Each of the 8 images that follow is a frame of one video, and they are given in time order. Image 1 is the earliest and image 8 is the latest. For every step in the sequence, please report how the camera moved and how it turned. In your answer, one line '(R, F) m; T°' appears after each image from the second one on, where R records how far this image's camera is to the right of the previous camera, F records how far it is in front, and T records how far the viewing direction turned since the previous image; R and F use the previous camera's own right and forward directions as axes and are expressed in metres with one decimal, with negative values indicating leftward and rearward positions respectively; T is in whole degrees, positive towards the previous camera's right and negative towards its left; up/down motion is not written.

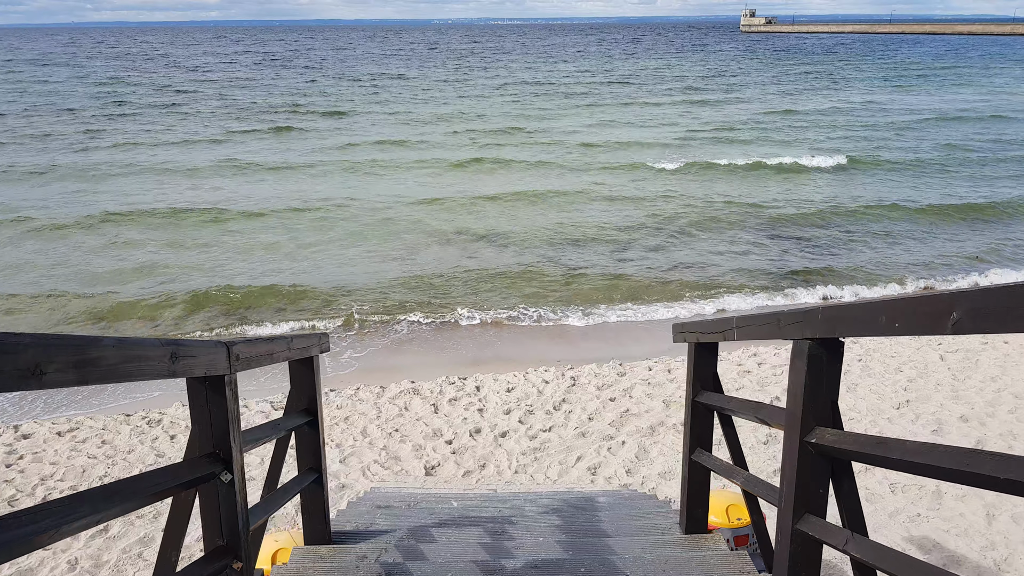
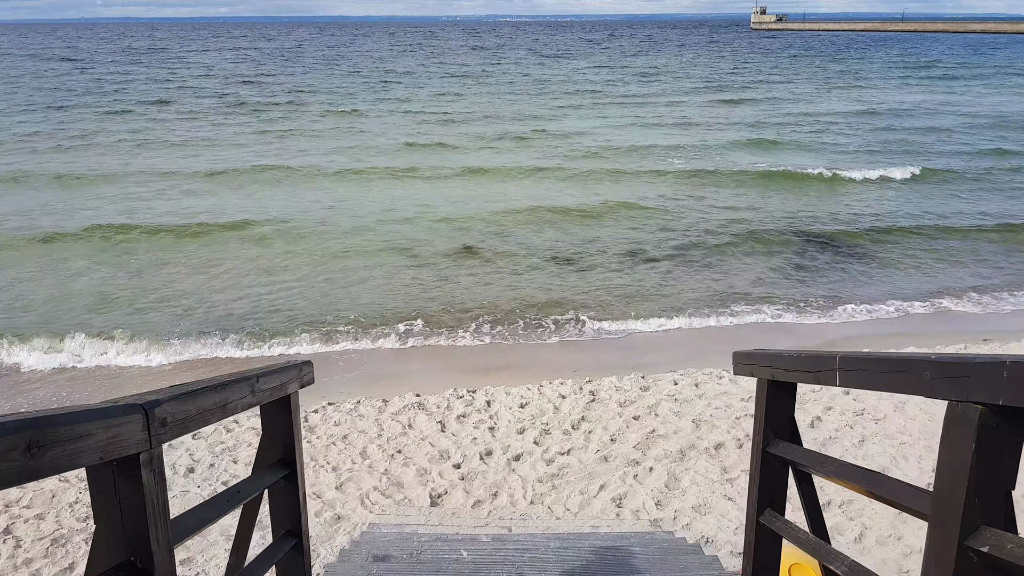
(-0.1, +0.6) m; -1°
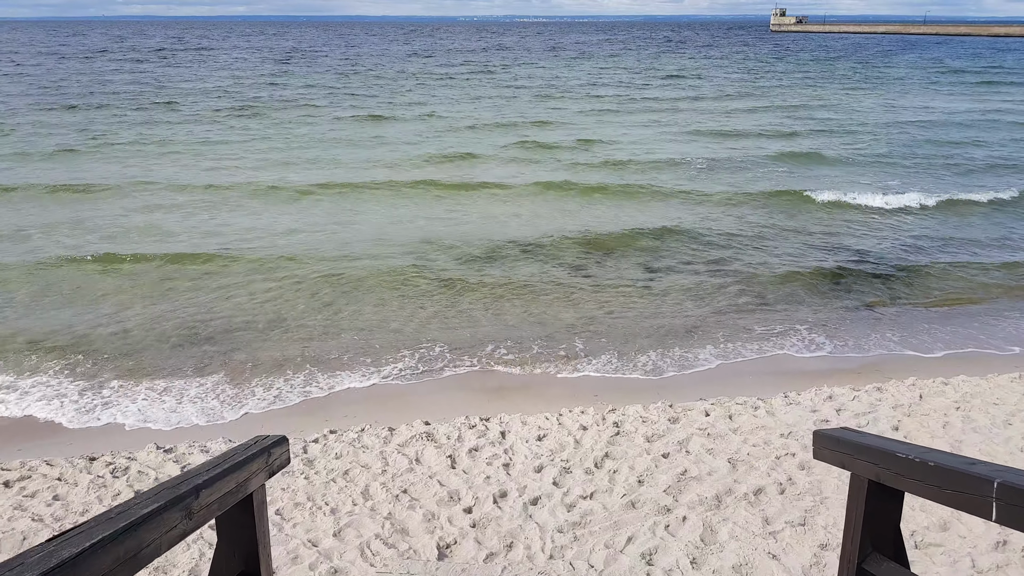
(0.0, +0.5) m; -1°
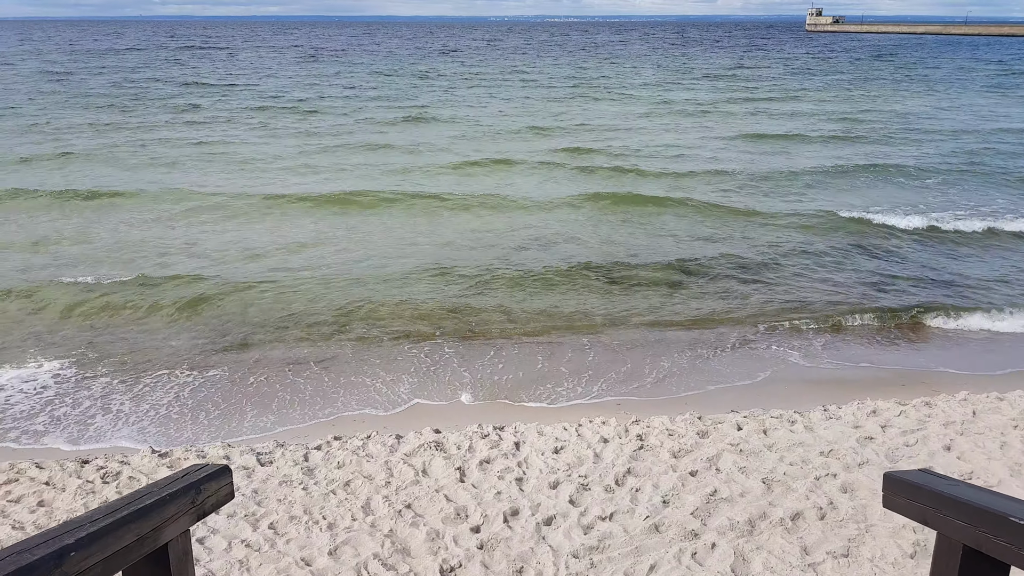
(+0.1, +0.4) m; -2°
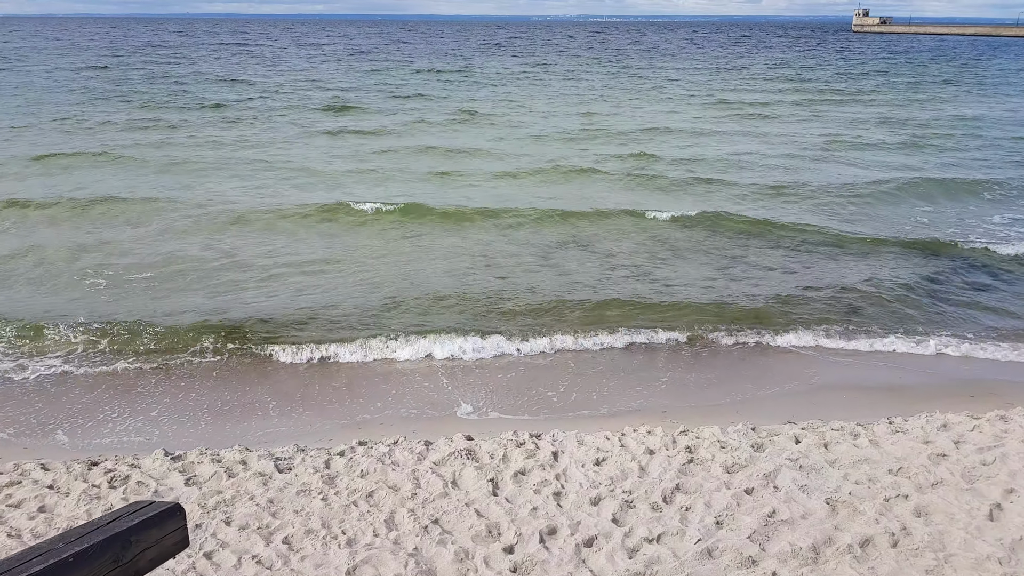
(-0.1, +0.4) m; -2°
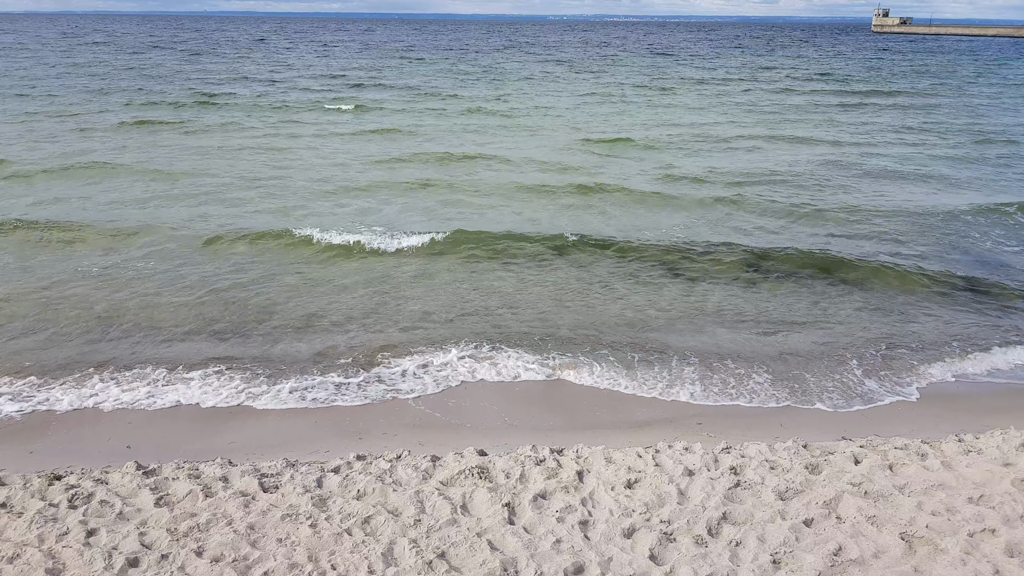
(0.0, +0.6) m; -2°
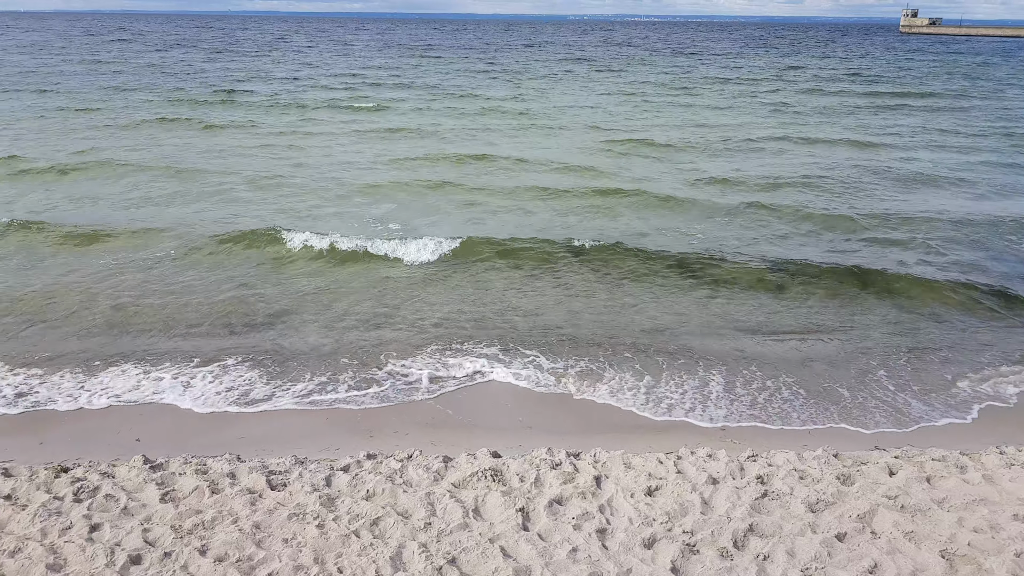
(0.0, +0.2) m; -2°
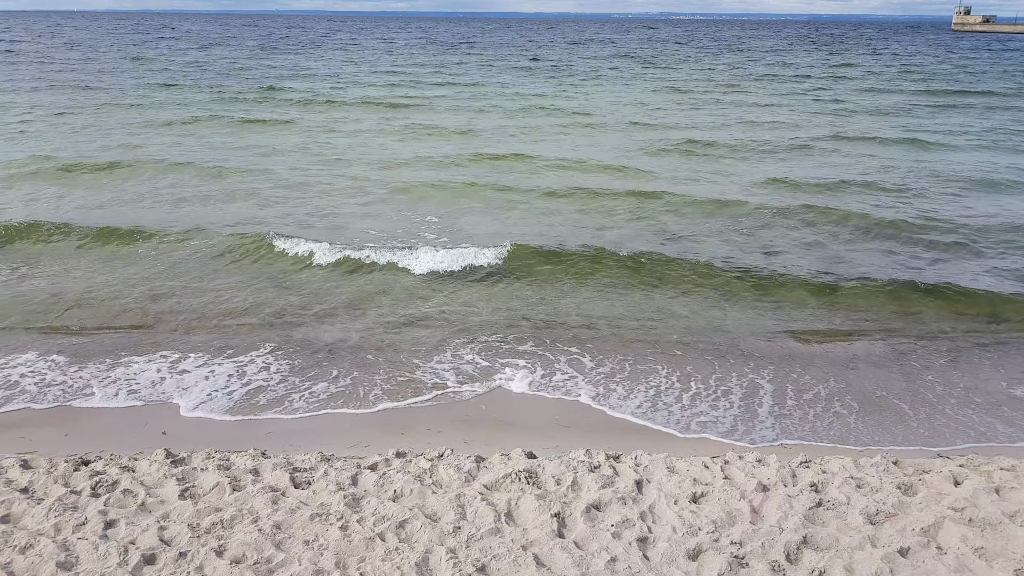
(0.0, +0.2) m; -3°
